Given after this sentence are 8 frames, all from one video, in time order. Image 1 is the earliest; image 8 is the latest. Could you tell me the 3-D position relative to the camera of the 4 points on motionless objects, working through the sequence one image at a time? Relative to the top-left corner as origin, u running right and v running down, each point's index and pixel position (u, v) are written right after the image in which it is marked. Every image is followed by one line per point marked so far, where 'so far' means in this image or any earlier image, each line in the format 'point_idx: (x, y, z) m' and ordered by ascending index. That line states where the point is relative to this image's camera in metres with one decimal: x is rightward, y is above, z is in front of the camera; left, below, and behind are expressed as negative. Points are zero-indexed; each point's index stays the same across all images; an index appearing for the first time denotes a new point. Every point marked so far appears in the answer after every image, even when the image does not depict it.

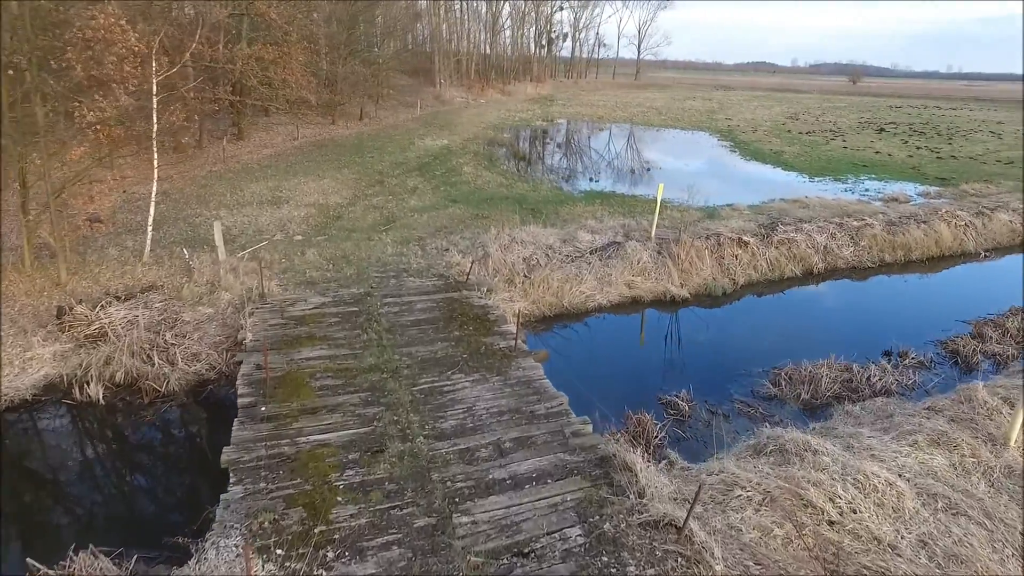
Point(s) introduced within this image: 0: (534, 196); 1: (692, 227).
0: (+0.6, +2.5, +17.2) m
1: (+4.2, +1.4, +14.2) m
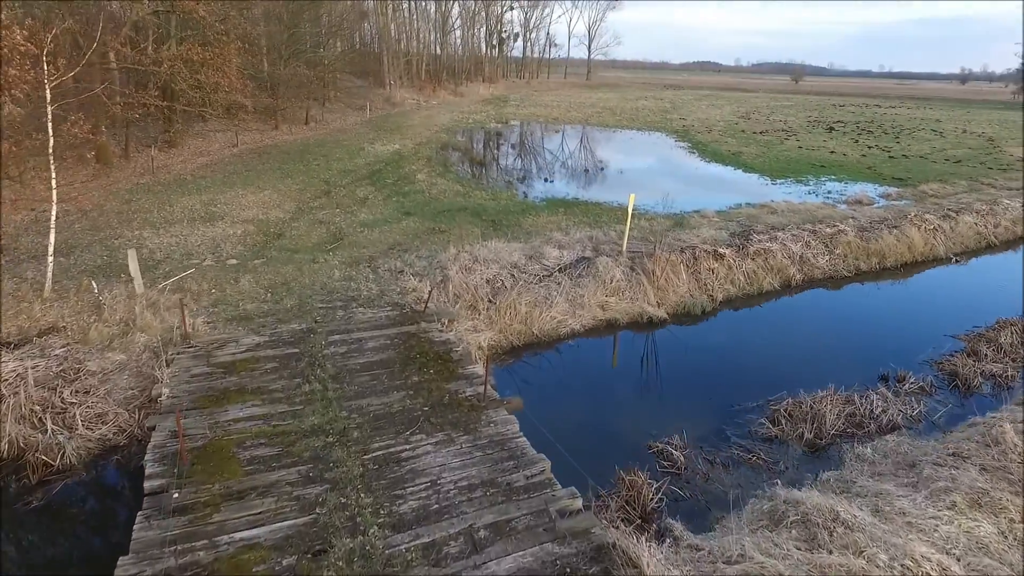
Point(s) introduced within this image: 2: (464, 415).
0: (-0.5, +2.1, +16.1) m
1: (+3.3, +1.0, +13.4) m
2: (-0.5, -1.3, +6.4) m
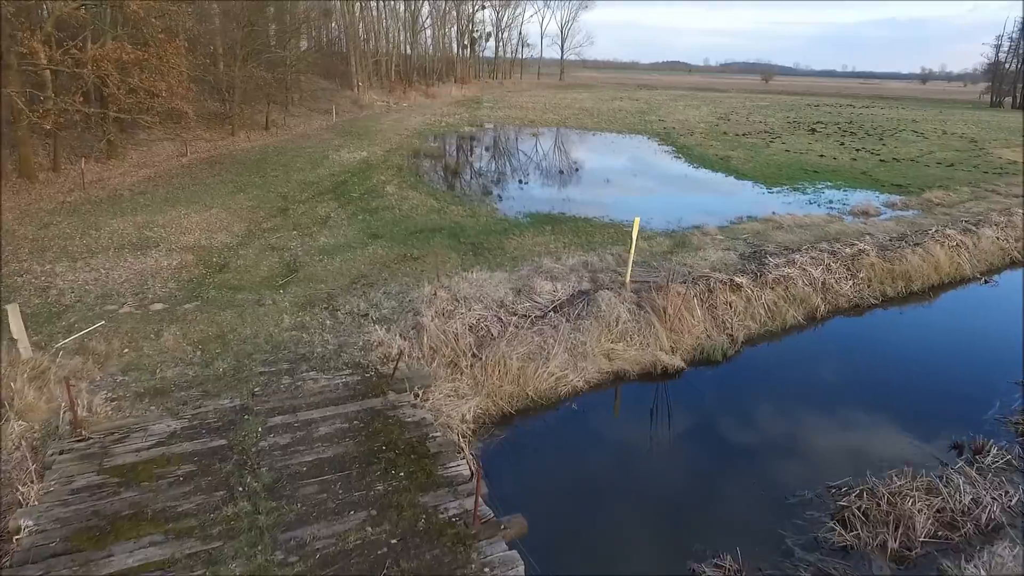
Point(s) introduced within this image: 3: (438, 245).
0: (-0.9, +1.5, +14.3) m
1: (+3.0, +0.4, +11.8) m
2: (-0.5, -2.0, +4.6) m
3: (-1.5, +0.9, +12.7) m
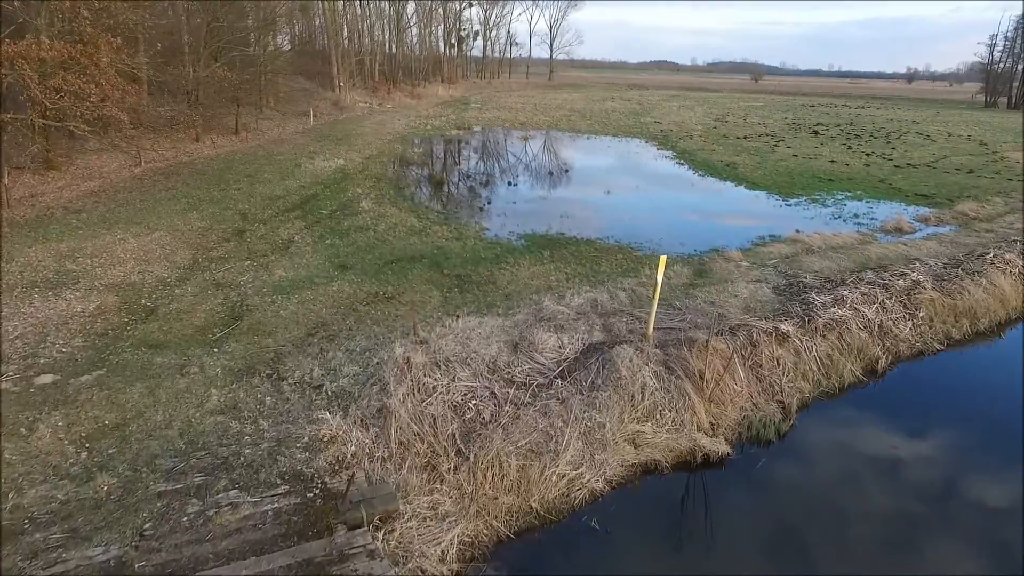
0: (-1.1, +0.7, +12.3) m
1: (+2.9, -0.3, +9.8) m
2: (-0.5, -2.7, +2.6) m
3: (-1.6, +0.2, +10.7) m
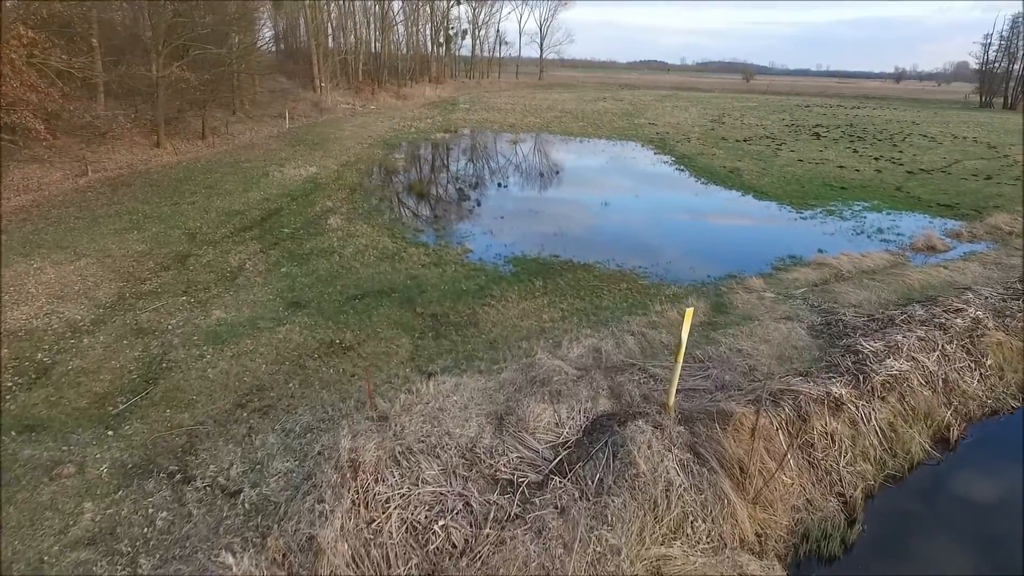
0: (-1.3, +0.1, +10.5) m
1: (+2.7, -0.9, +8.1) m
2: (-0.5, -3.3, +0.8) m
3: (-1.8, -0.5, +8.9) m
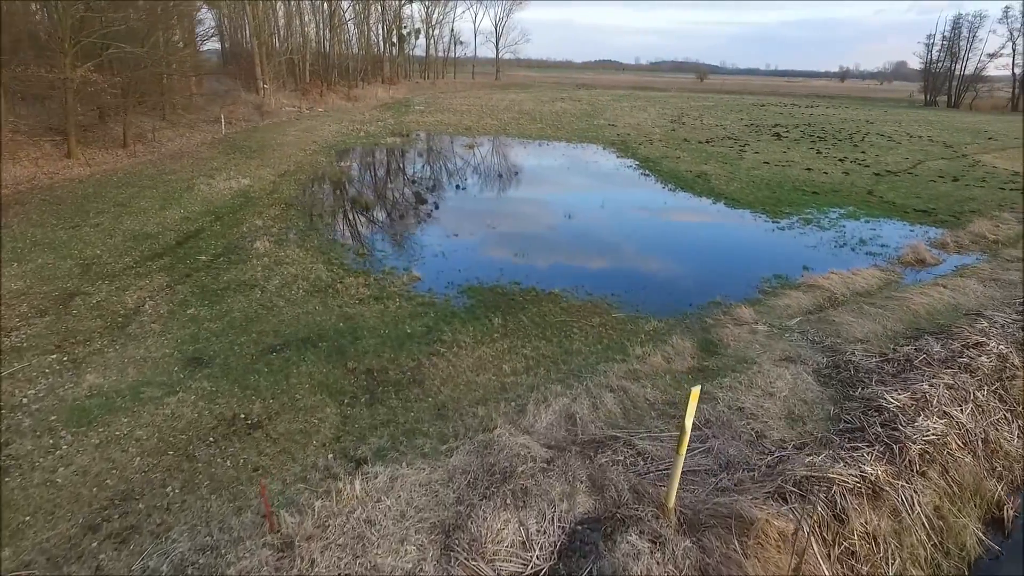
0: (-2.0, -0.5, +8.8) m
1: (+2.2, -1.4, +6.7) m
2: (-0.5, -3.9, -0.8) m
3: (-2.4, -1.1, +7.1) m
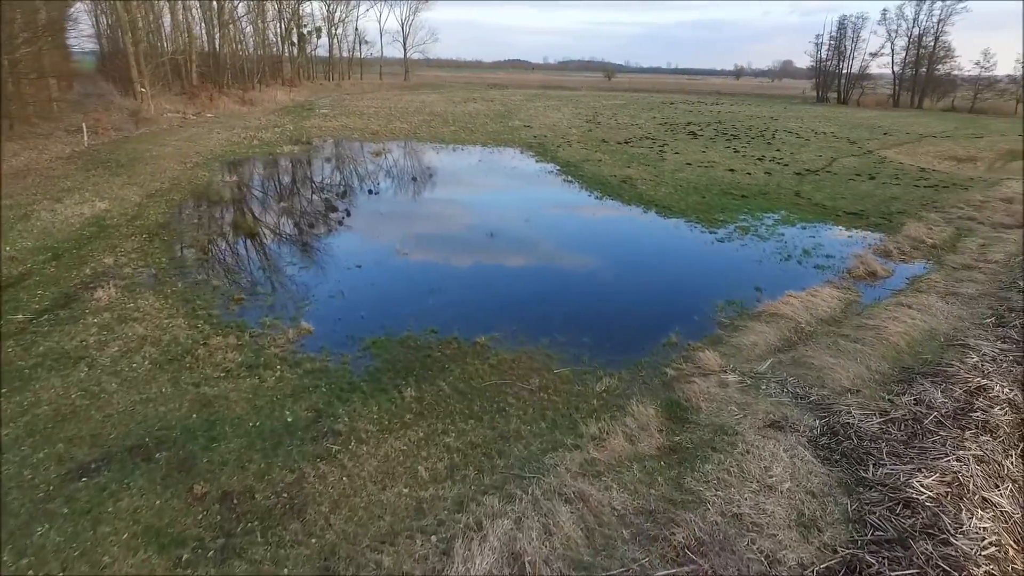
0: (-2.9, -1.3, +6.5) m
1: (+1.6, -1.9, +4.9) m
2: (0.0, -4.6, -2.8) m
3: (-3.0, -1.9, +4.8) m
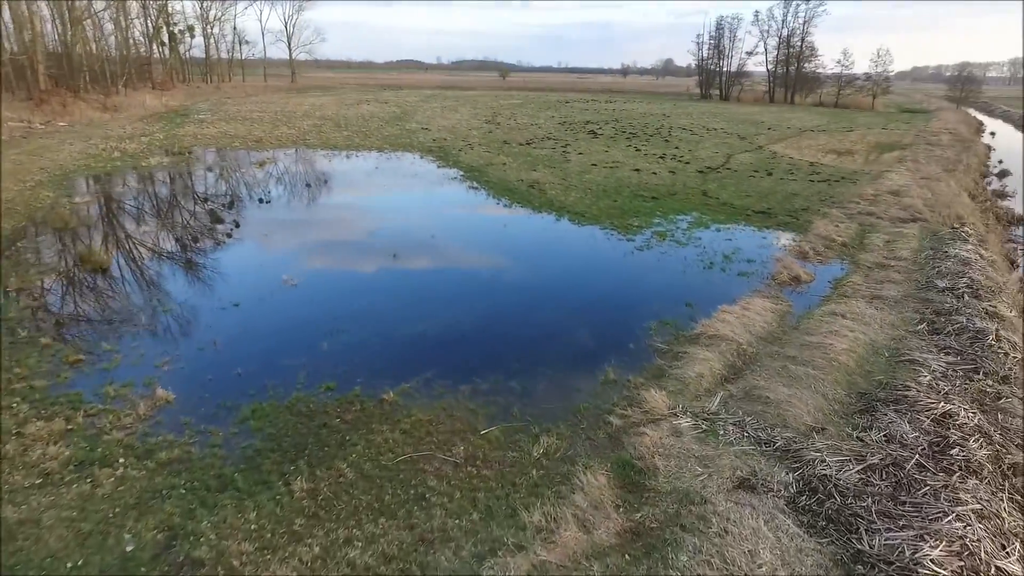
0: (-3.5, -1.9, +4.7) m
1: (+1.2, -2.3, +3.8) m
2: (+0.9, -5.0, -4.0) m
3: (-3.4, -2.5, +3.0) m
